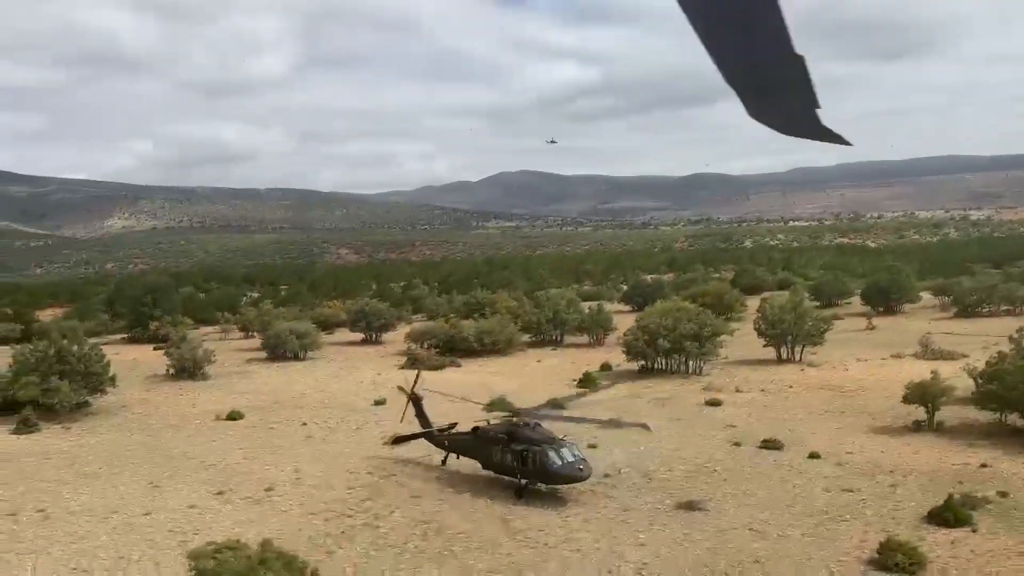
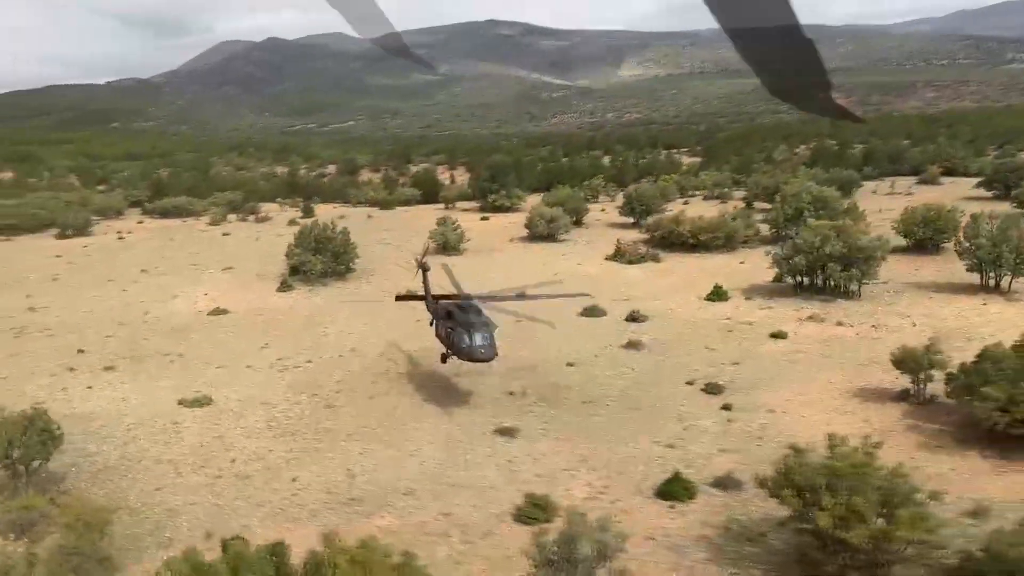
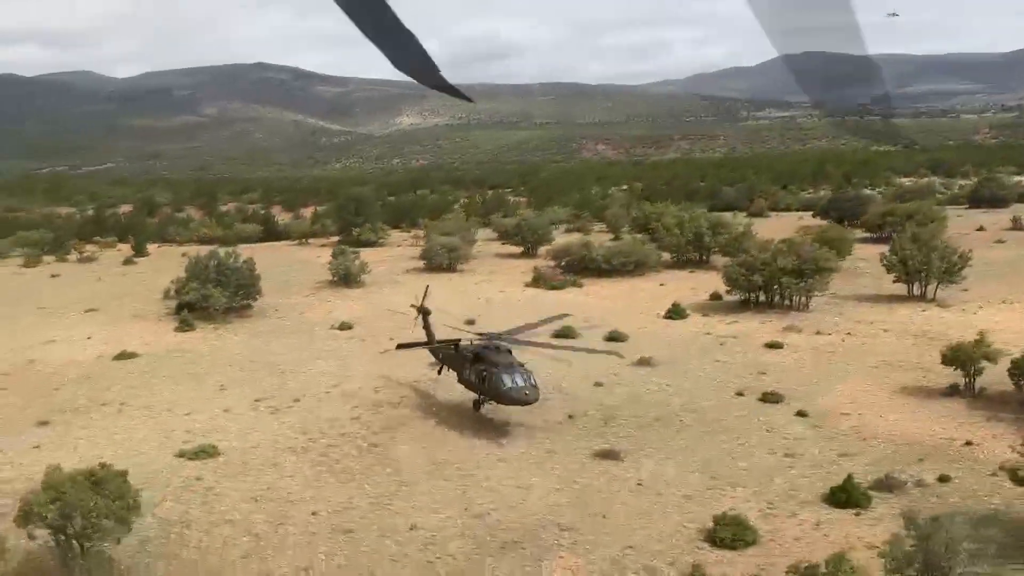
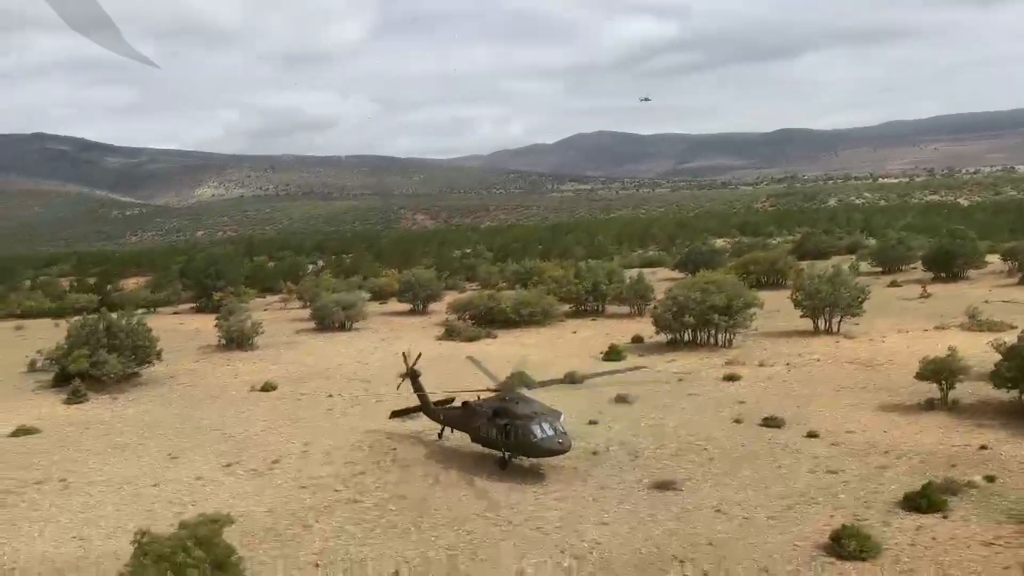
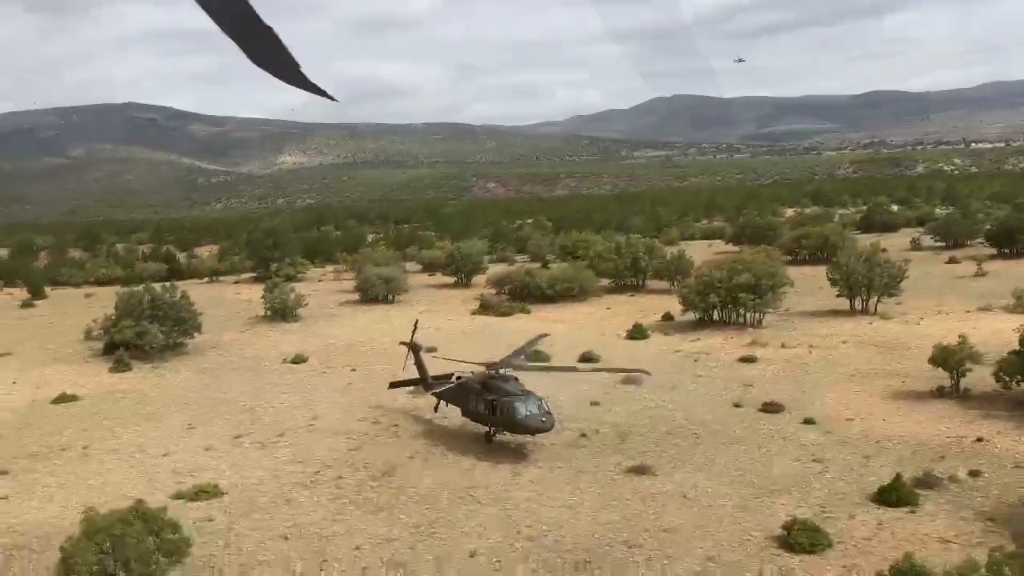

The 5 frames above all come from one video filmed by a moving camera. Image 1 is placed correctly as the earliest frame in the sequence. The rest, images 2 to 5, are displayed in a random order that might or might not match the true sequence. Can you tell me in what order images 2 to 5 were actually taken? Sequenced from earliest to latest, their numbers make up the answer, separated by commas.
4, 5, 3, 2
